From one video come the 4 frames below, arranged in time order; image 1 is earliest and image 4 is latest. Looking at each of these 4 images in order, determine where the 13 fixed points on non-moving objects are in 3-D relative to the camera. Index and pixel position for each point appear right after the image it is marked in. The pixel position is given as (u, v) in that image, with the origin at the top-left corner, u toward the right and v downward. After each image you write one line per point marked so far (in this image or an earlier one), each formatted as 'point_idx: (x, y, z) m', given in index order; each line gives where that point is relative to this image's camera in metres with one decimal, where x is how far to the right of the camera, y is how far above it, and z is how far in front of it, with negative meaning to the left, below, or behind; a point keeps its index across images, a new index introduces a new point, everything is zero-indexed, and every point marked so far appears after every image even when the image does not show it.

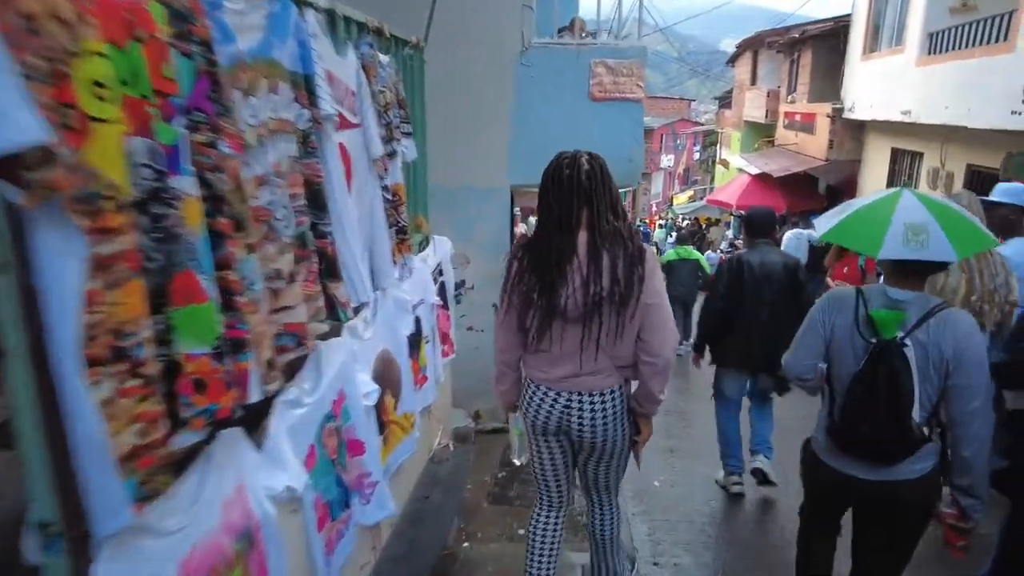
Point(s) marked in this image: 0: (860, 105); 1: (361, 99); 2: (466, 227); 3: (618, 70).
0: (+6.9, +3.7, +13.0) m
1: (-0.5, +0.7, +2.3) m
2: (-0.3, +0.5, +4.9) m
3: (+0.8, +1.6, +4.7) m
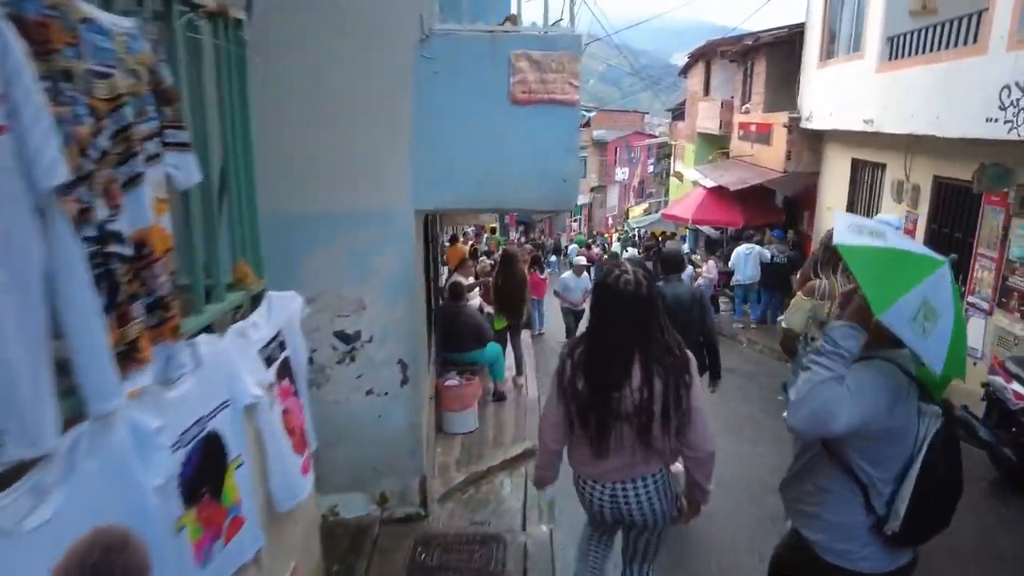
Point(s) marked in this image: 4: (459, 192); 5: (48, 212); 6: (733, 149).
0: (+5.8, +3.3, +12.4) m
1: (-0.9, +0.4, +1.2) m
2: (-0.9, +0.1, +3.9) m
3: (+0.2, +1.3, +3.7) m
4: (-0.3, +0.6, +3.8) m
5: (-0.9, +0.2, +1.3) m
6: (+6.2, +3.9, +18.3) m
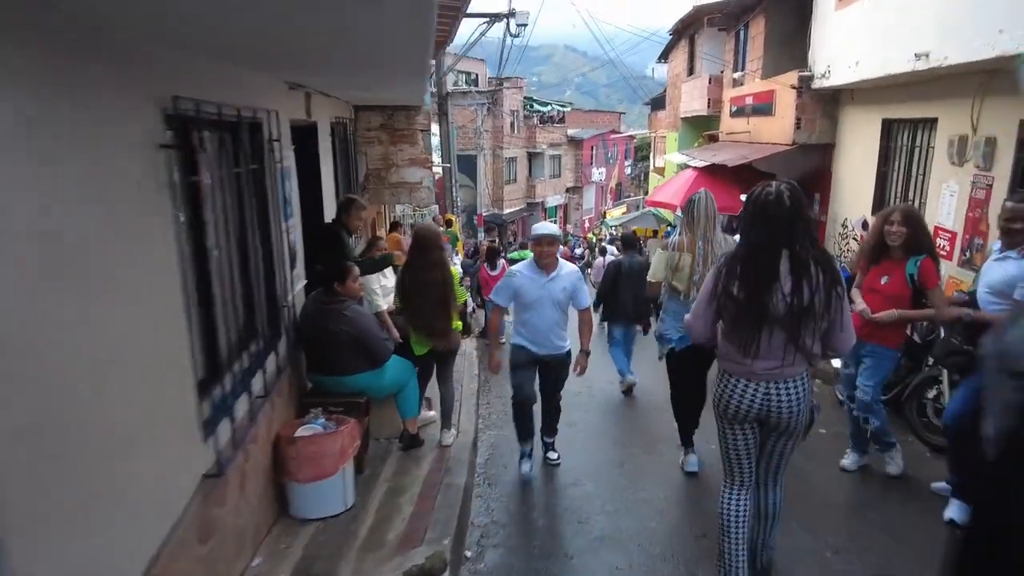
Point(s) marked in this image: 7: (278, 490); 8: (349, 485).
0: (+5.0, +3.4, +10.0) m
1: (-1.4, +0.6, -1.5) m
2: (-1.4, +0.3, +1.2) m
3: (-0.3, +1.5, +1.1) m
4: (-0.8, +0.7, +1.1) m
5: (-1.4, +0.4, -1.4) m
6: (+5.2, +3.9, +15.9) m
7: (-1.4, -1.2, +3.8) m
8: (-1.0, -1.2, +3.9) m
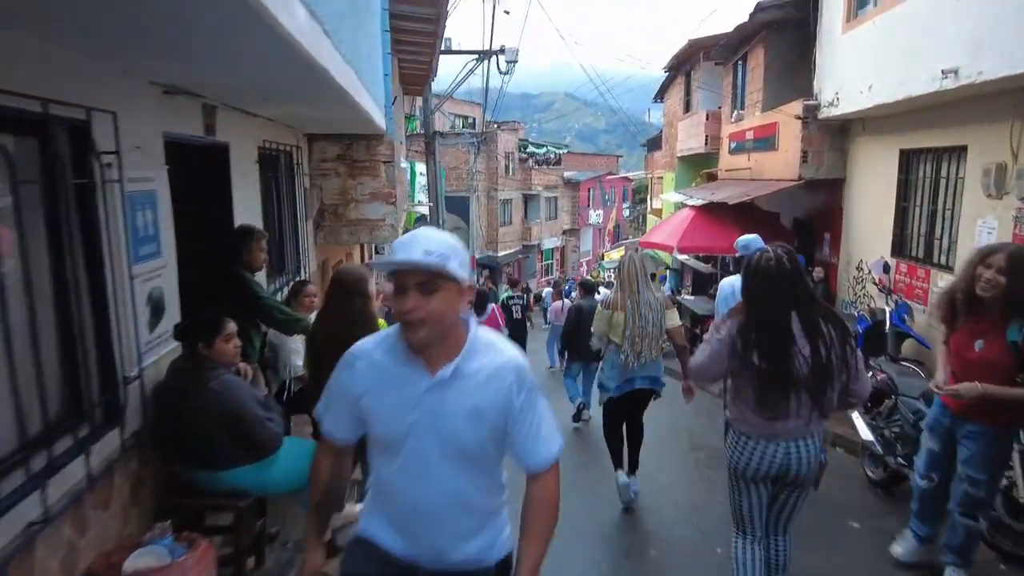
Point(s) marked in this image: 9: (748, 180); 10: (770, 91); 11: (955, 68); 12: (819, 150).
0: (+4.6, +2.7, +9.0) m
1: (-1.7, +0.7, -2.6) m
2: (-1.8, +0.2, +0.1) m
3: (-0.7, +1.4, +0.1) m
4: (-1.2, +0.6, +0.1) m
5: (-1.7, +0.4, -2.5) m
6: (+4.8, +2.8, +15.0) m
7: (-1.7, -1.4, +2.6) m
8: (-1.3, -1.4, +2.7) m
9: (+4.7, +2.2, +13.0) m
10: (+4.9, +3.7, +12.4) m
11: (+4.4, +2.2, +6.5) m
12: (+4.9, +2.2, +10.3) m
